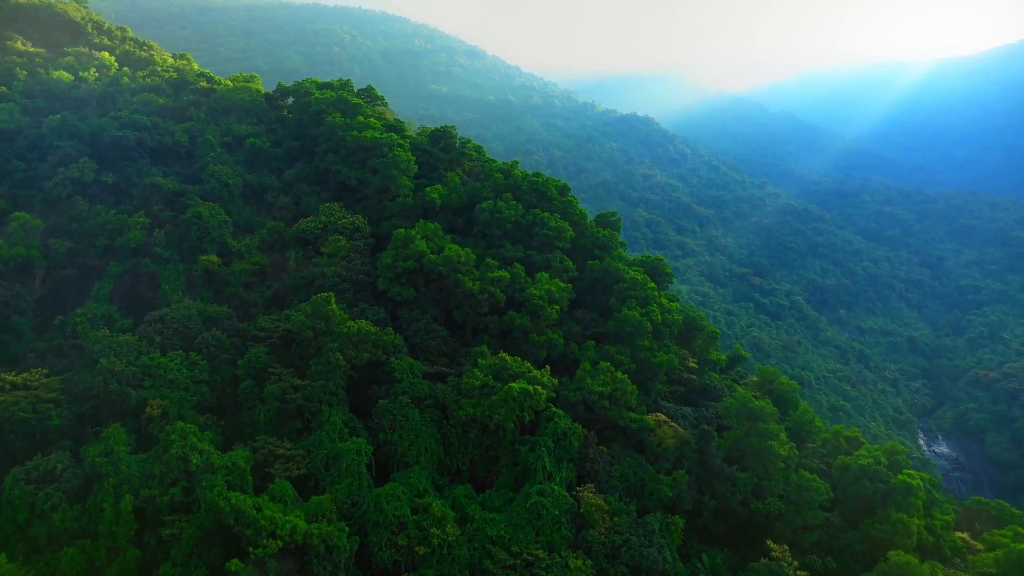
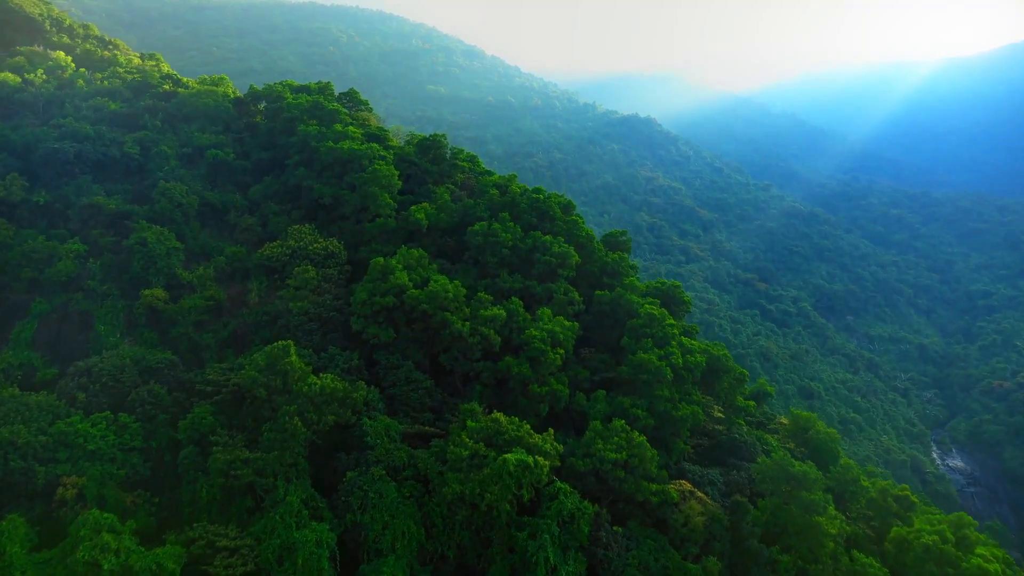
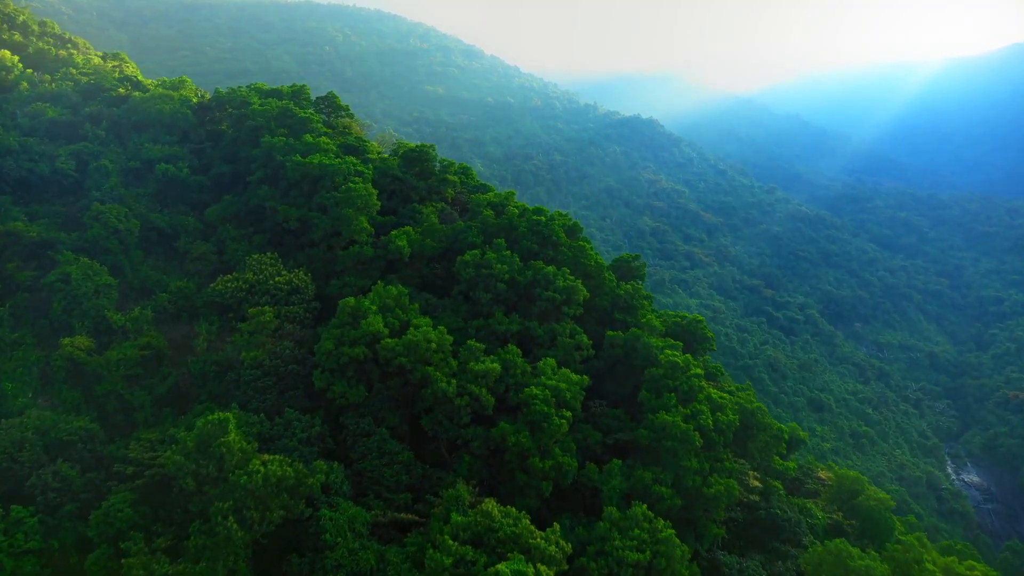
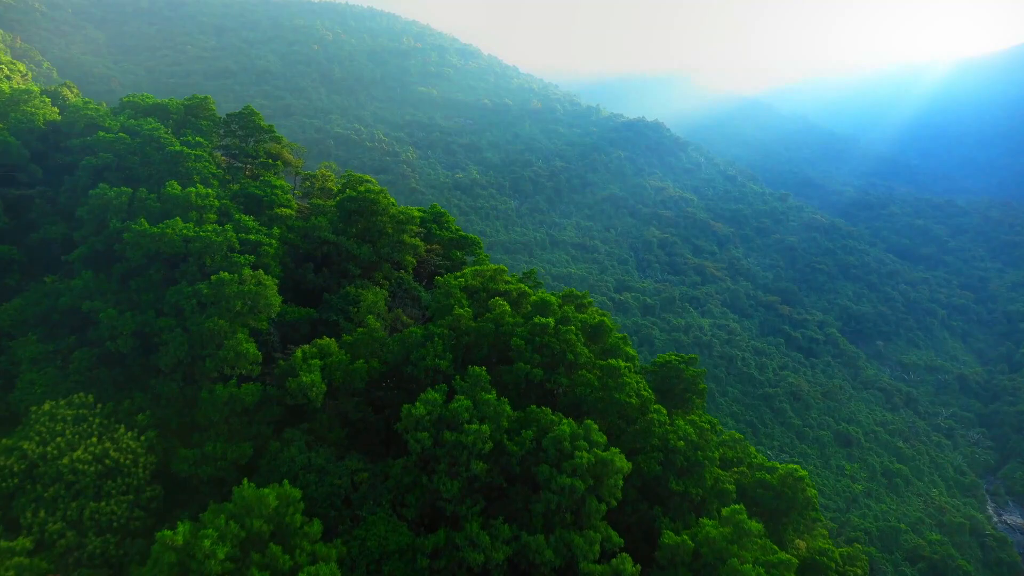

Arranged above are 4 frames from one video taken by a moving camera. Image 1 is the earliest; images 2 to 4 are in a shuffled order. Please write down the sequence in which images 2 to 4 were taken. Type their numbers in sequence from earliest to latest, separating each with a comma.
2, 3, 4
